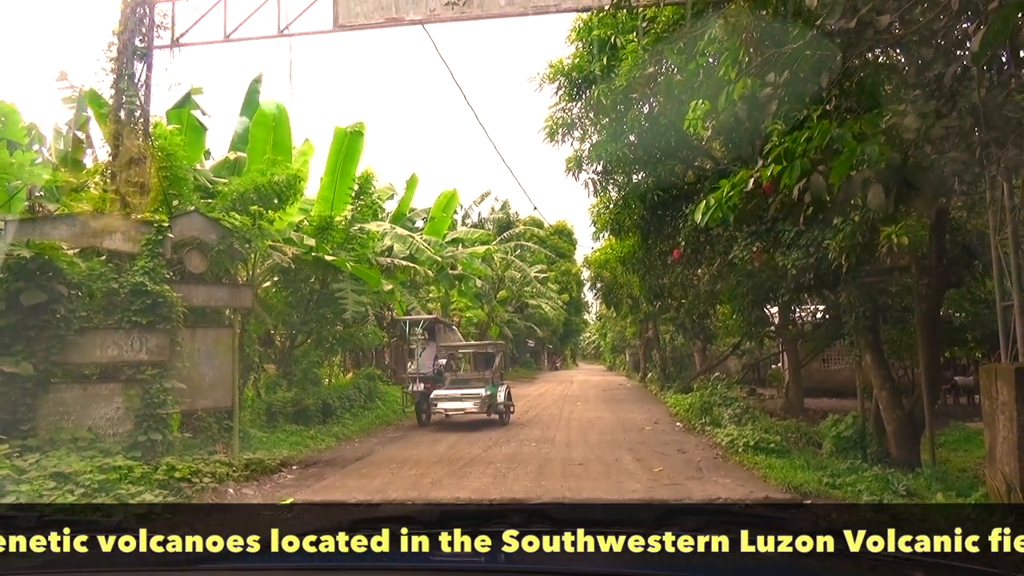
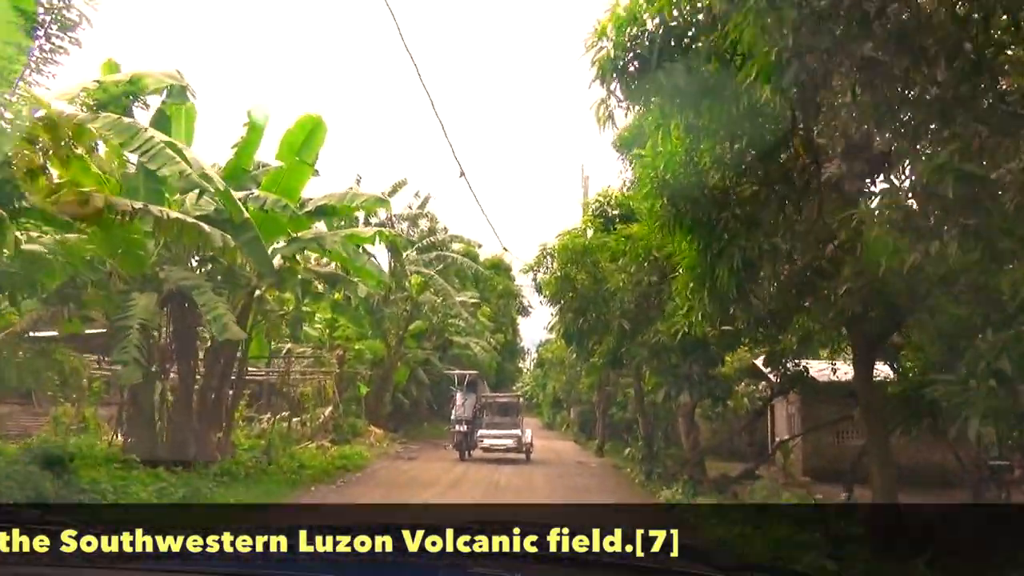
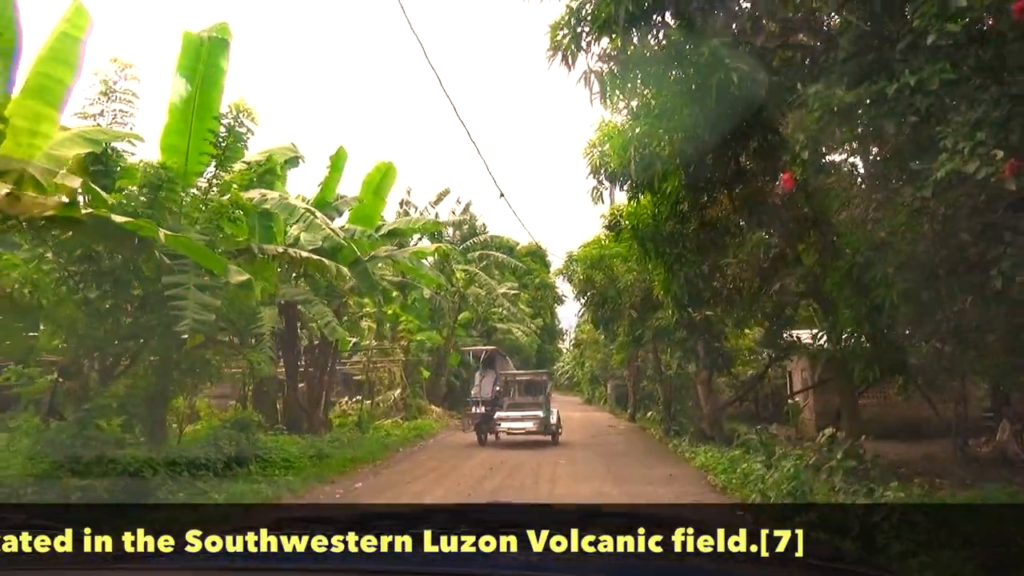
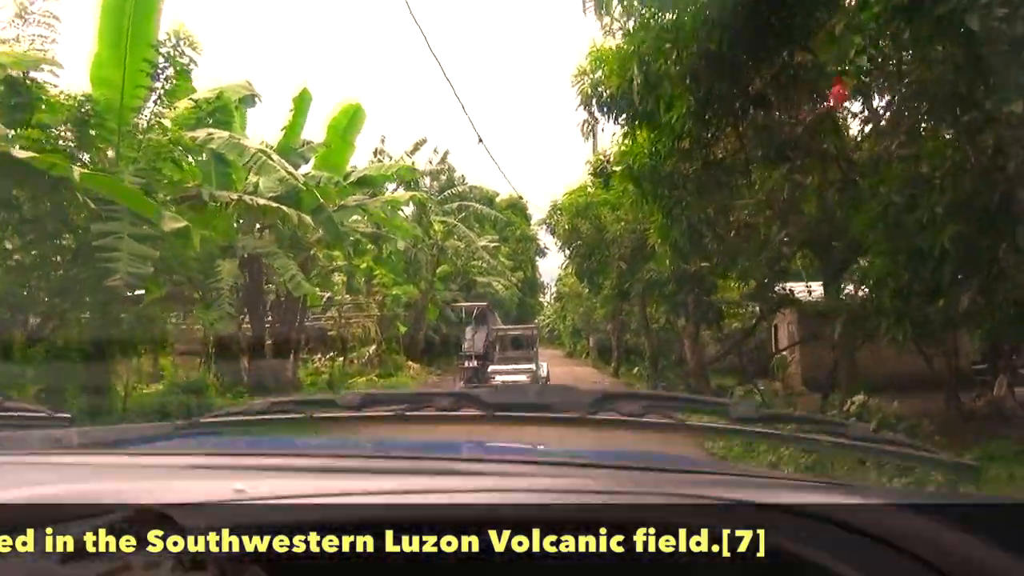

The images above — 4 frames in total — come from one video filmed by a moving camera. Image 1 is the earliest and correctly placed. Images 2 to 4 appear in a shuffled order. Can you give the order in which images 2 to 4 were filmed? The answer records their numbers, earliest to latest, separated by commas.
3, 4, 2
